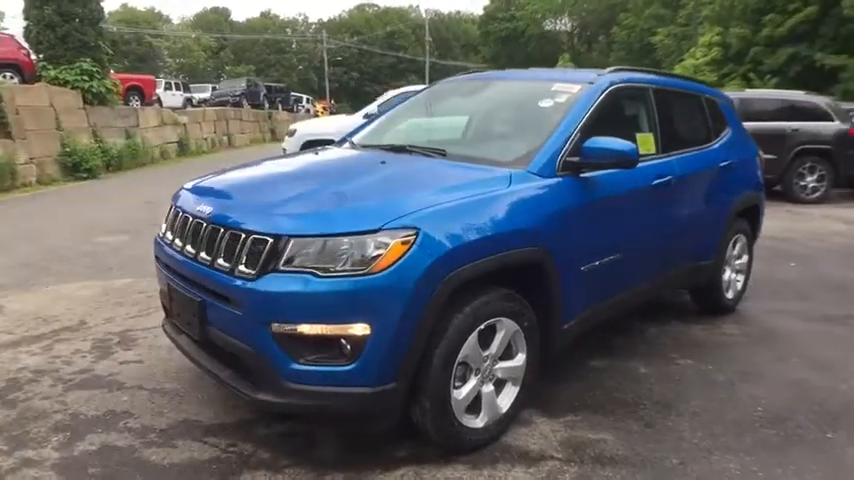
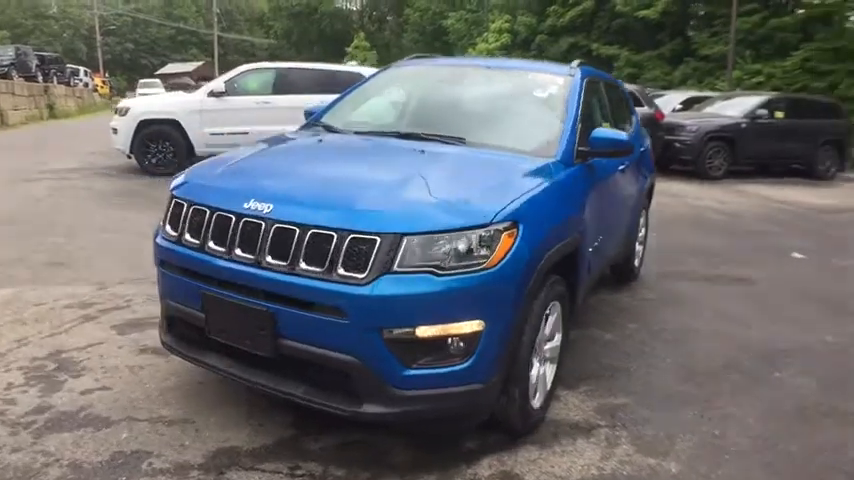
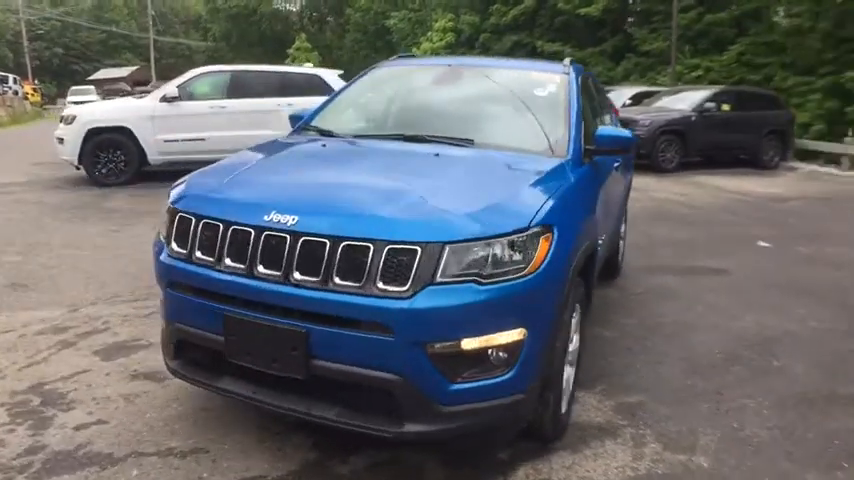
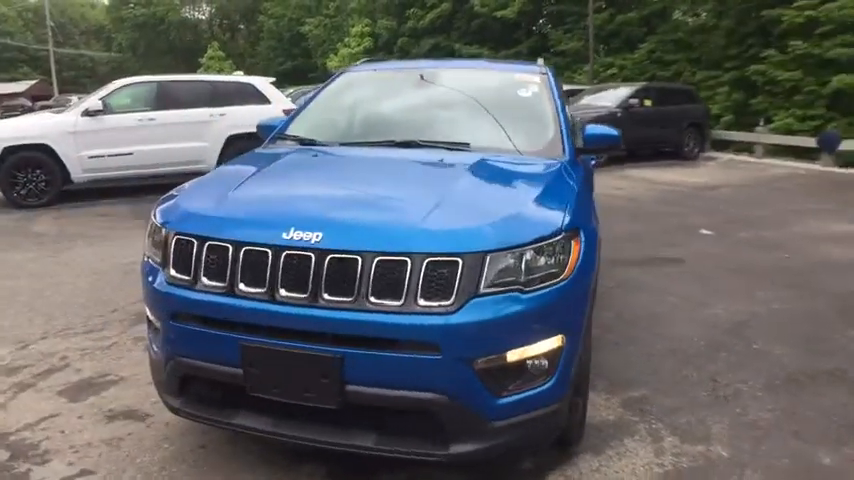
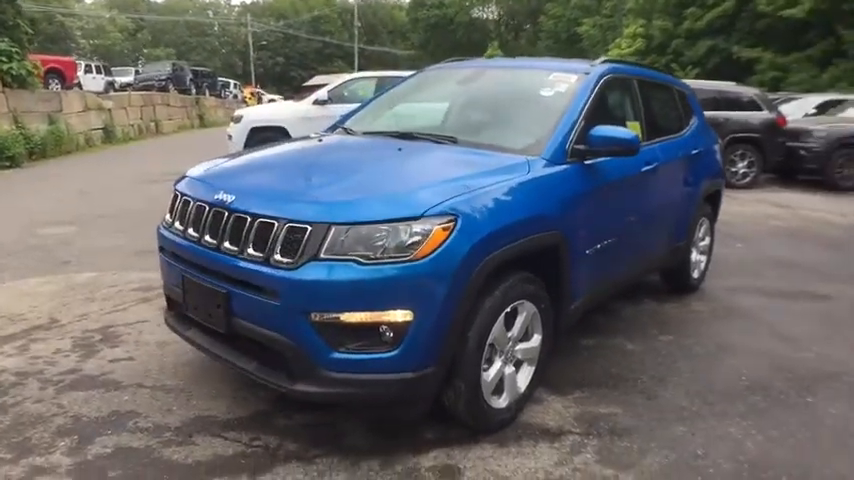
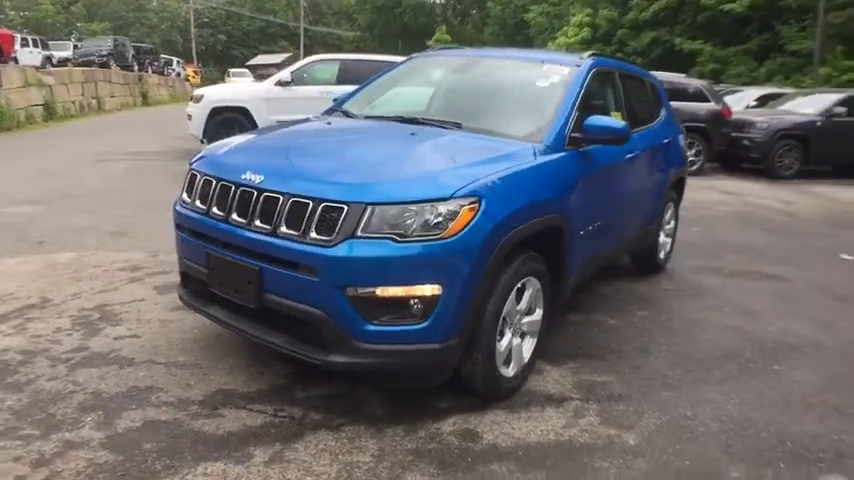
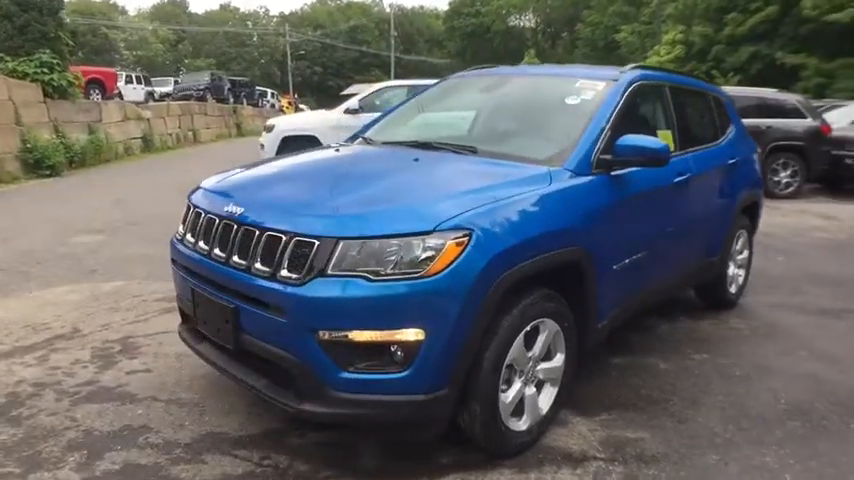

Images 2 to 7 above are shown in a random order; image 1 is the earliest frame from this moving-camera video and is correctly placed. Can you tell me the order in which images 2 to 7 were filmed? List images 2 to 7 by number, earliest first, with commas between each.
7, 5, 6, 2, 3, 4
